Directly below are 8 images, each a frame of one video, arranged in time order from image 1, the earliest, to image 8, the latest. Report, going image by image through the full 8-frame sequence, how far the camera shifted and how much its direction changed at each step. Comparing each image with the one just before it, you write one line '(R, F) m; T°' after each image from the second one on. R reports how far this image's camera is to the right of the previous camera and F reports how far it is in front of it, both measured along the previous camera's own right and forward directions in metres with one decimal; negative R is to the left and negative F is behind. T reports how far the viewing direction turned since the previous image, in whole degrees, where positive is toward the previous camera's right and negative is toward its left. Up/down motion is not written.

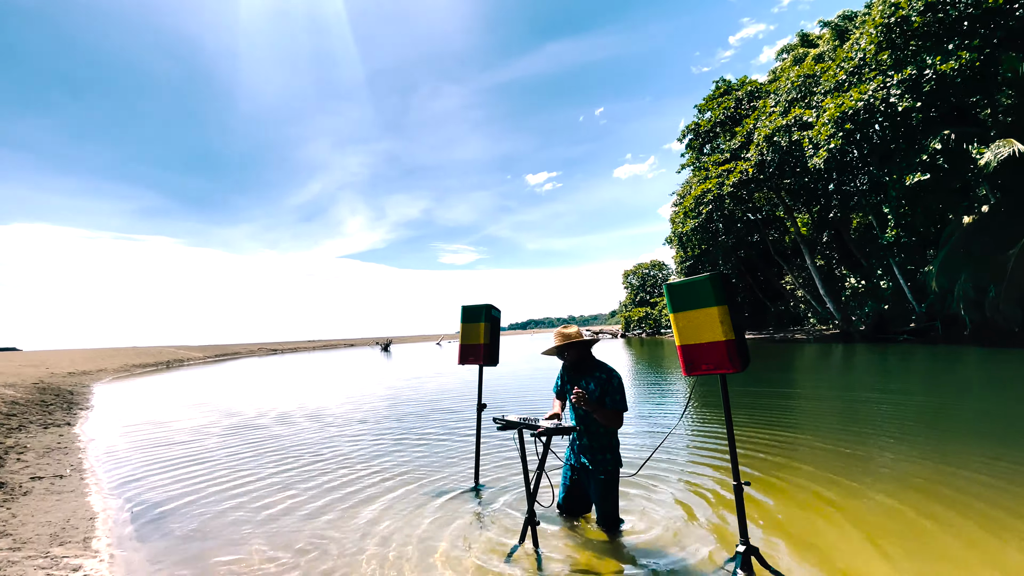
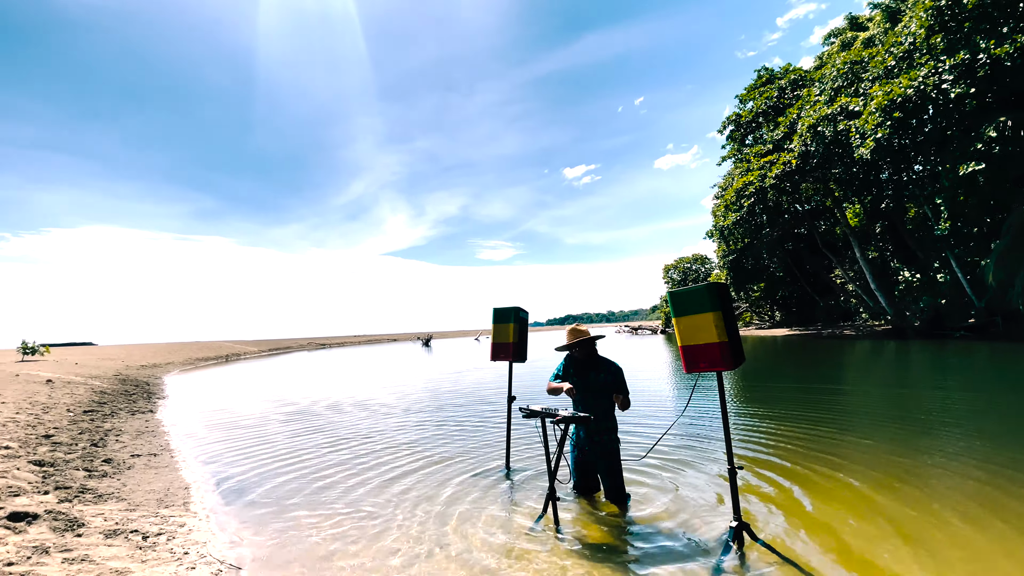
(+0.2, -0.8) m; -5°
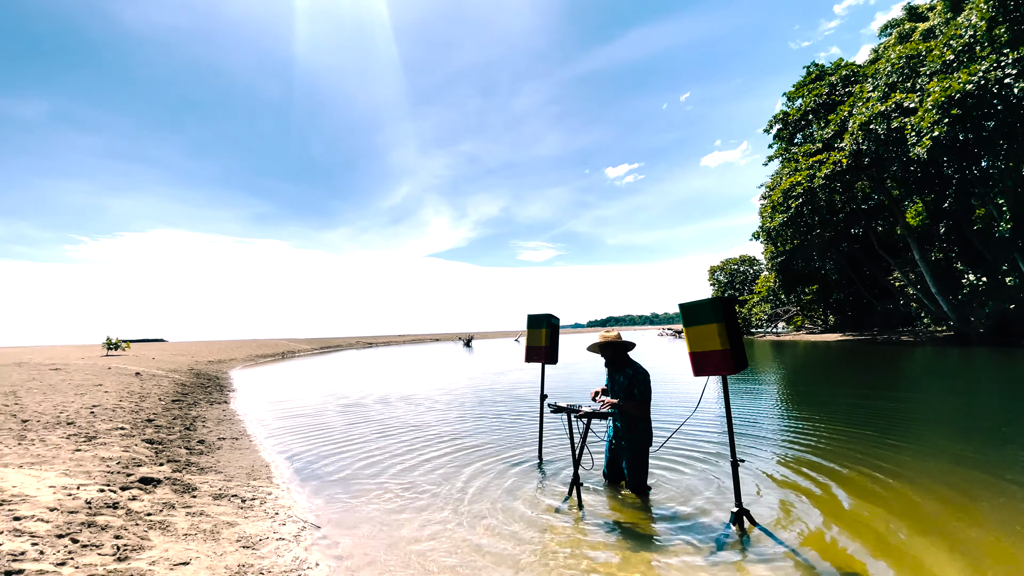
(+0.2, -1.0) m; -5°
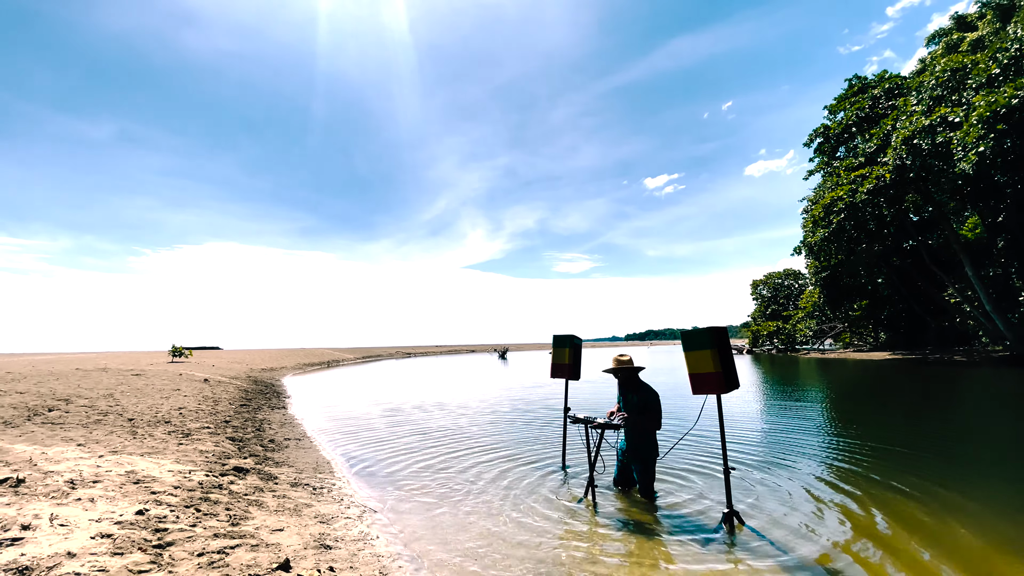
(+0.2, -1.3) m; -4°
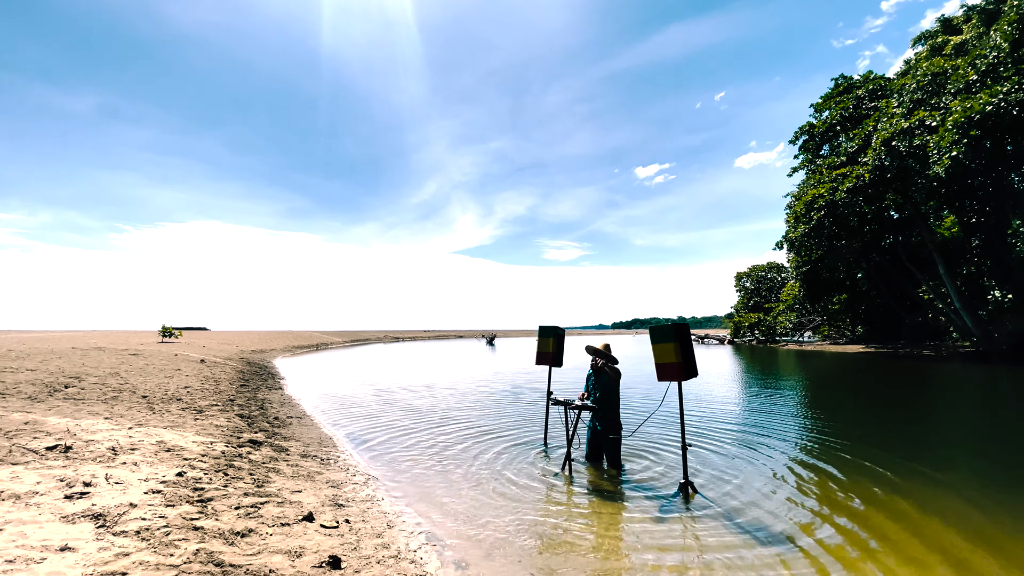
(0.0, -1.0) m; +1°
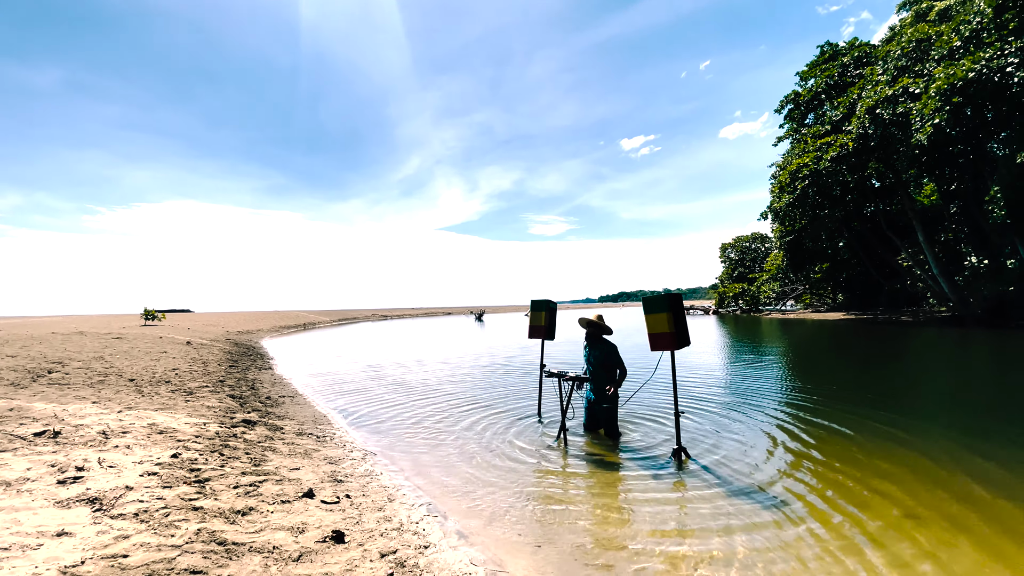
(-0.1, +0.1) m; +2°
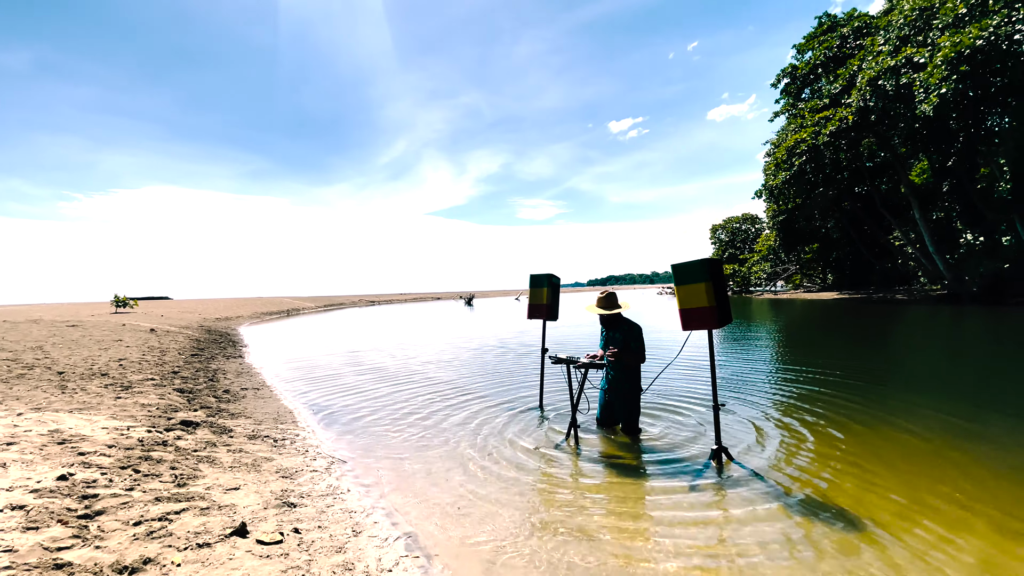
(-0.2, +1.7) m; +1°
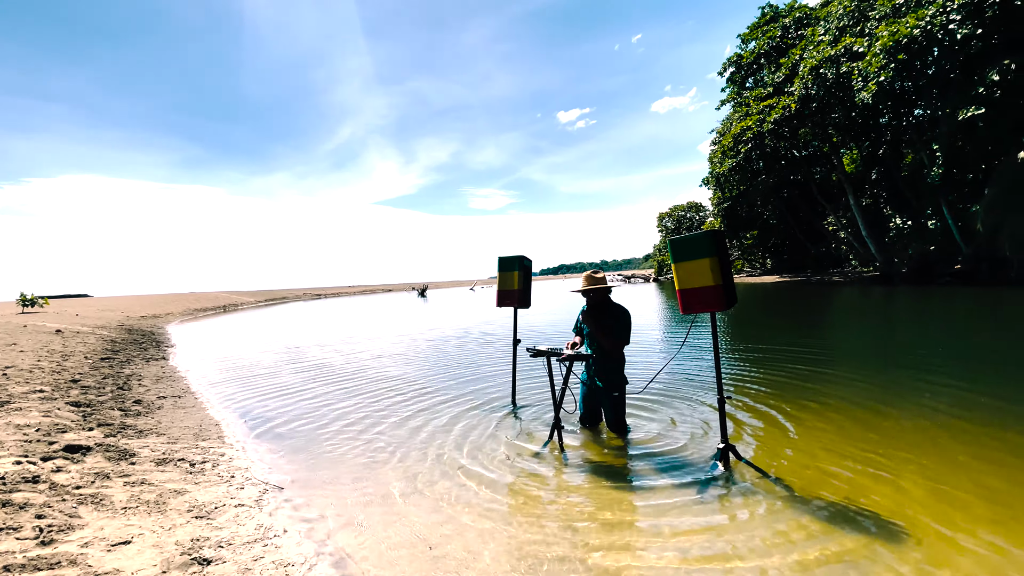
(-0.3, +1.2) m; +6°
